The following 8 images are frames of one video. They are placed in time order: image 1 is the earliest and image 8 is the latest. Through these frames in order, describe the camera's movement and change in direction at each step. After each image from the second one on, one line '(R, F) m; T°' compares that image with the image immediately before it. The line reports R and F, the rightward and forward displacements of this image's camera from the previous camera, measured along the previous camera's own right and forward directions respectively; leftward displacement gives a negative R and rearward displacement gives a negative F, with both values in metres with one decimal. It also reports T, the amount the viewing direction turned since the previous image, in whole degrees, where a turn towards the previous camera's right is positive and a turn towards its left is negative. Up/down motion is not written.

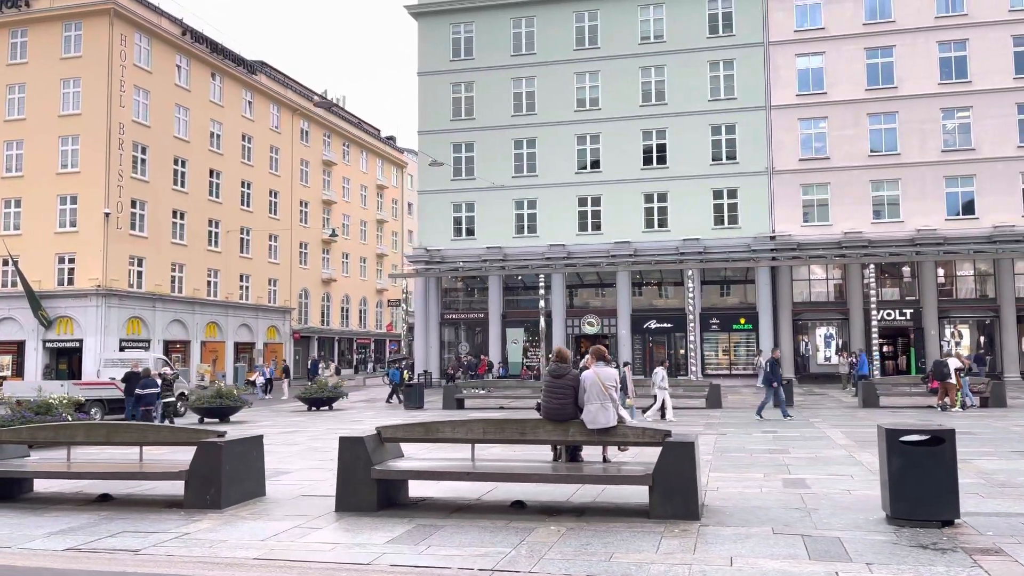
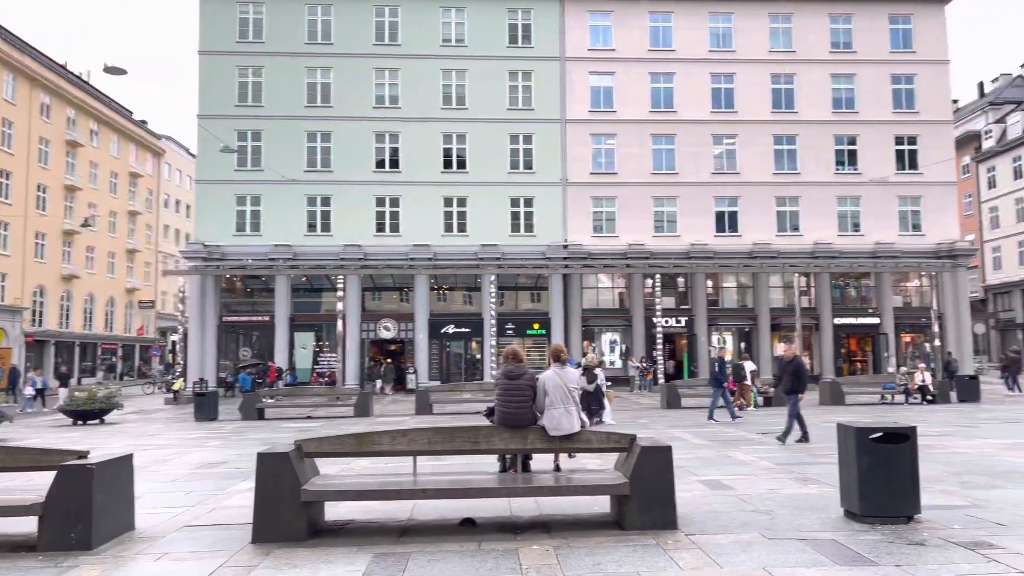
(-1.8, +1.2) m; +17°
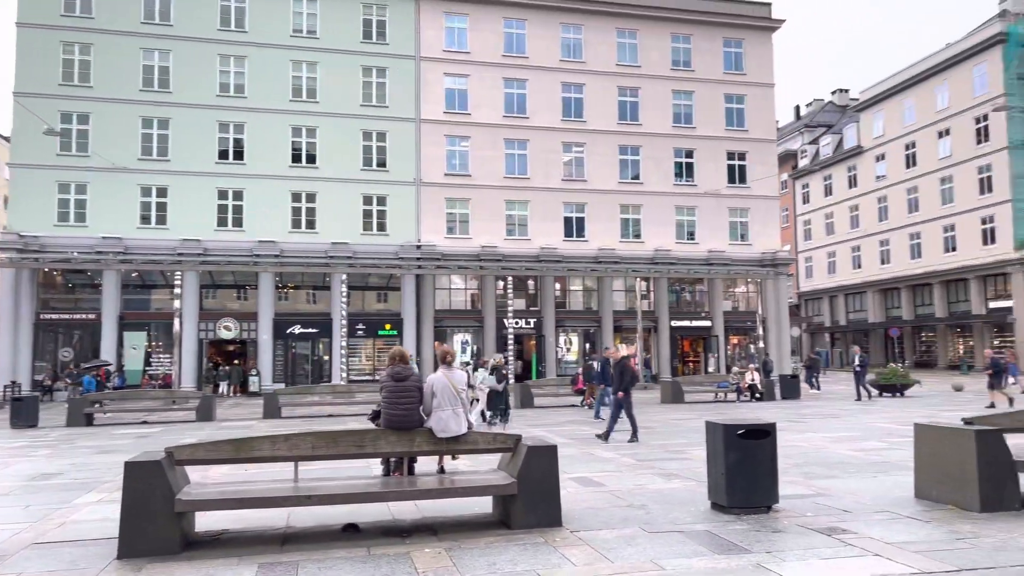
(-0.4, 0.0) m; +11°
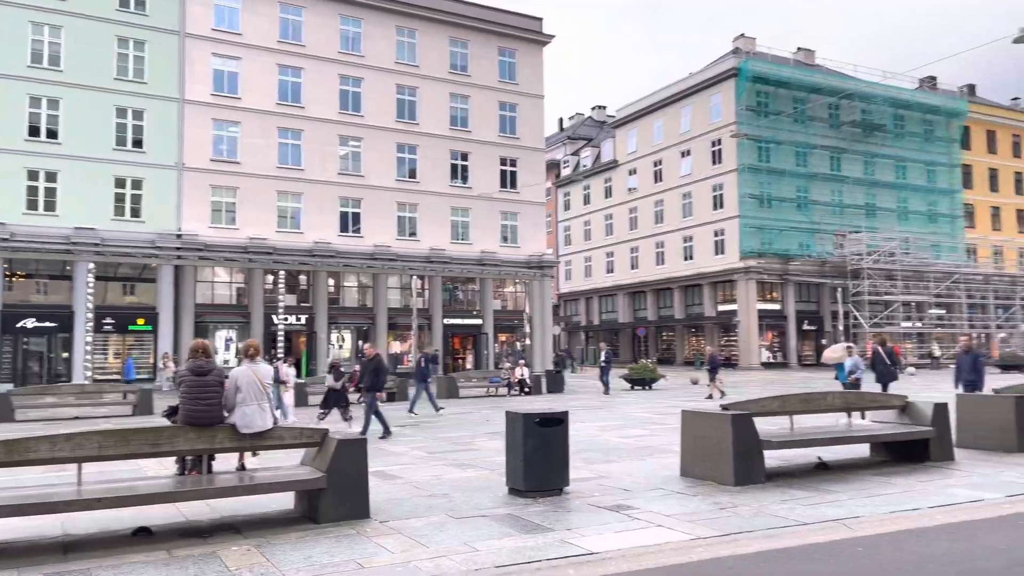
(-0.5, -0.1) m; +16°
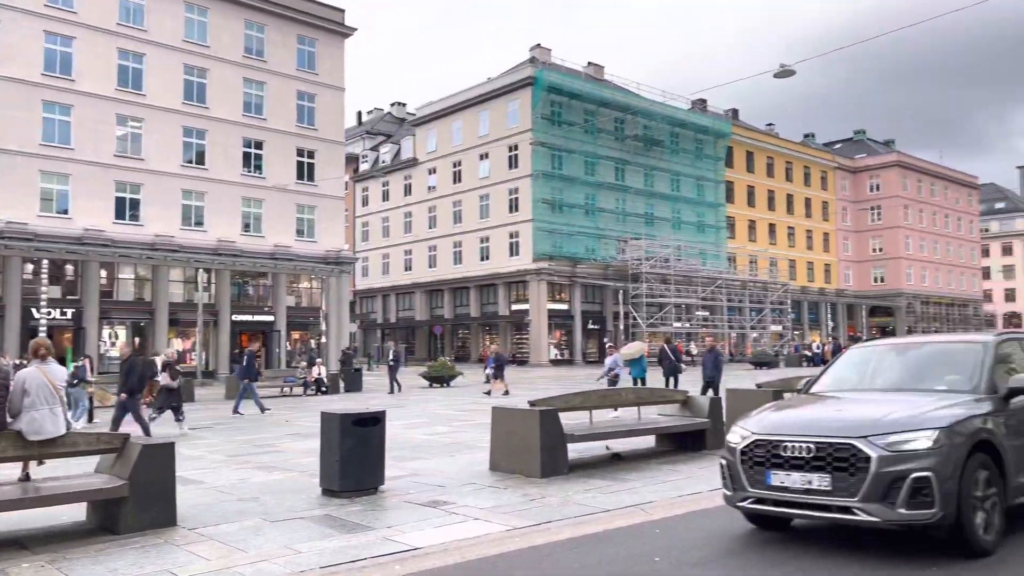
(-0.3, -0.1) m; +15°
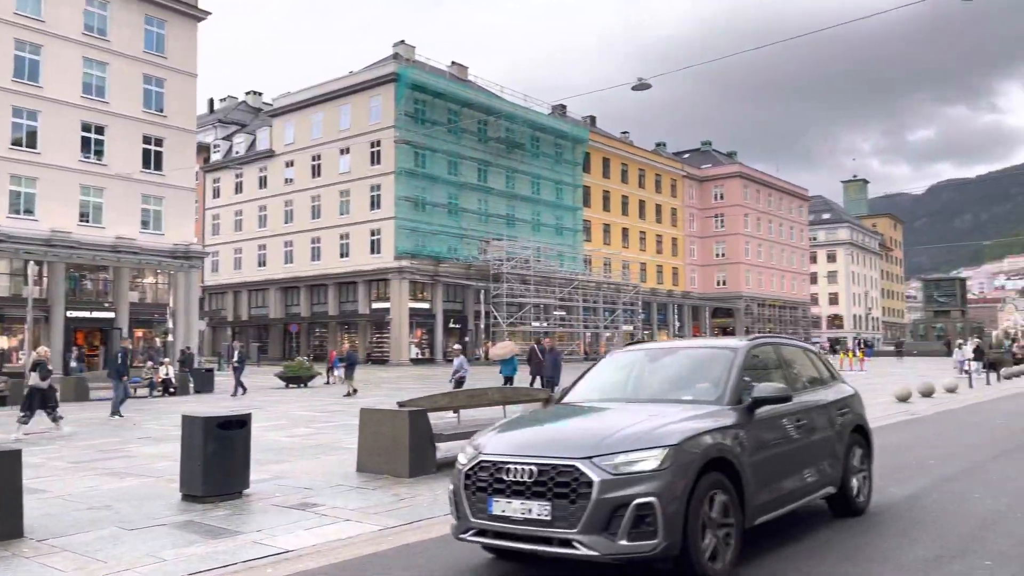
(-0.2, -0.2) m; +10°
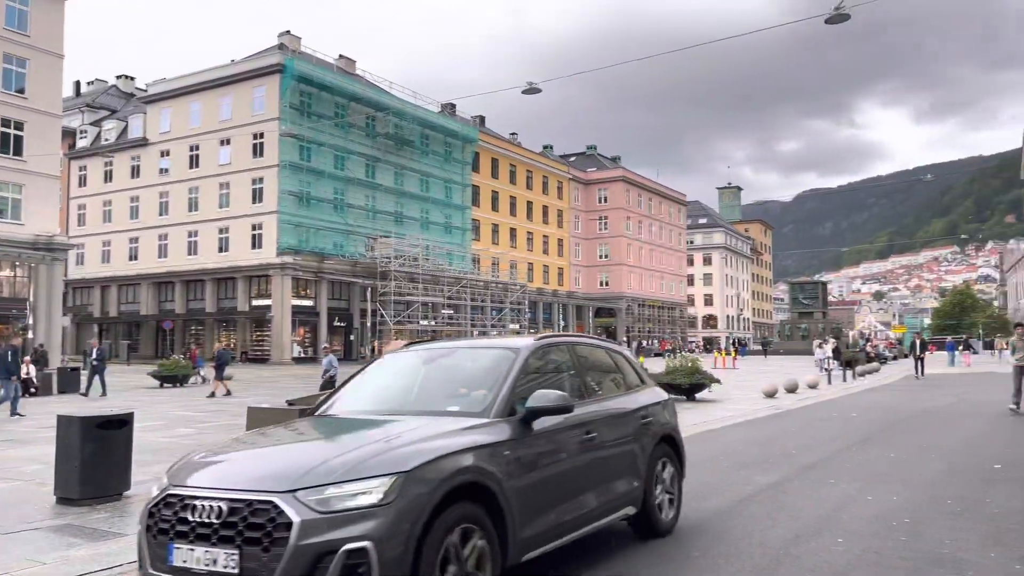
(-0.1, -0.2) m; +8°
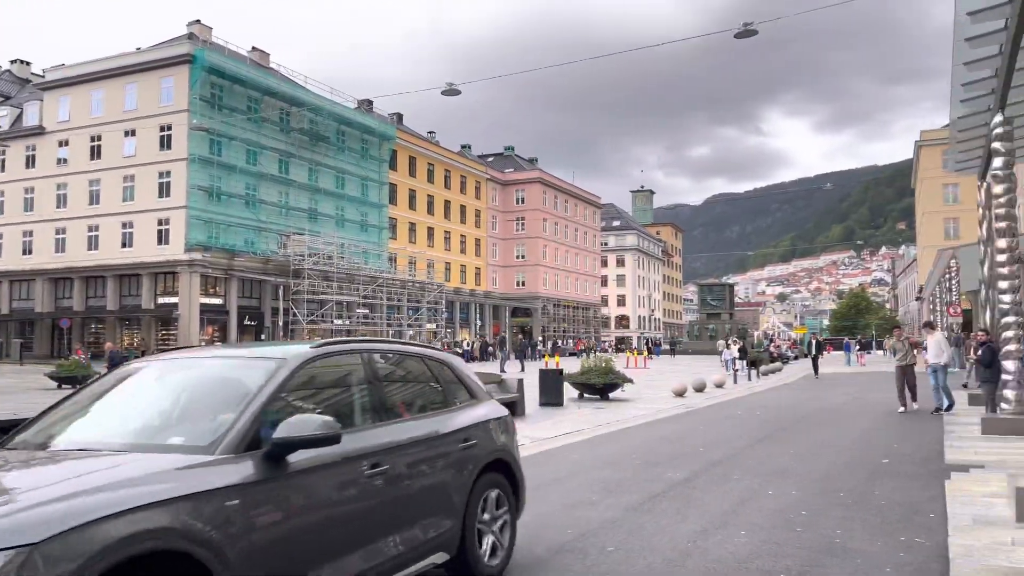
(-0.1, -0.2) m; +6°
